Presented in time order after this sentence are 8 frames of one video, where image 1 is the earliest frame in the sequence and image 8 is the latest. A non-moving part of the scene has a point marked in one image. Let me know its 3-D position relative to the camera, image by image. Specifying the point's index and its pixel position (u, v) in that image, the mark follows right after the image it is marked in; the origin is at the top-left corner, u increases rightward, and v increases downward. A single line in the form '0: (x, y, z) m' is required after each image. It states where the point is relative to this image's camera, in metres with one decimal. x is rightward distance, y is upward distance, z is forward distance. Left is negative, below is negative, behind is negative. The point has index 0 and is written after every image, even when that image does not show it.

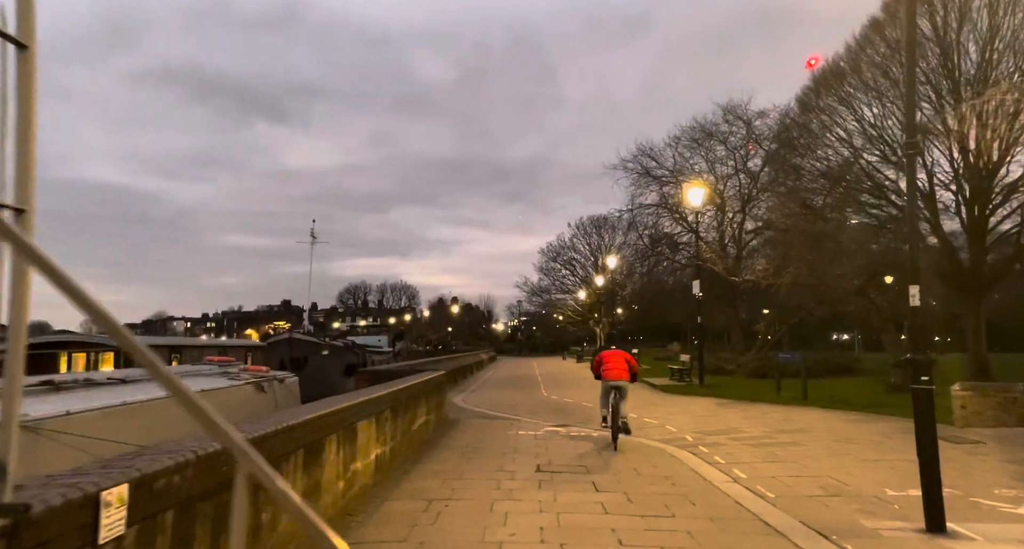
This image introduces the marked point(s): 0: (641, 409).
0: (+3.2, -3.4, +17.2) m
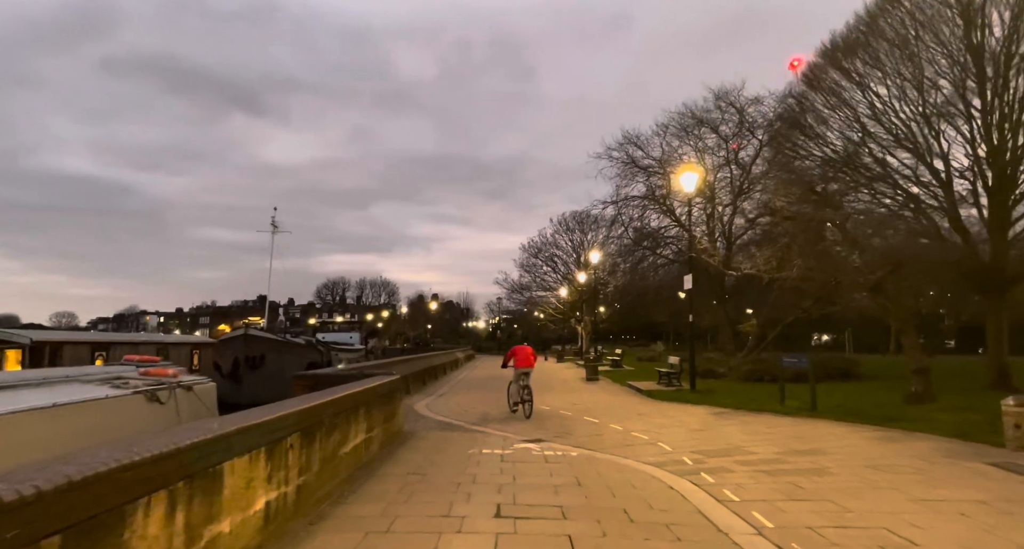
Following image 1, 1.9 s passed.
0: (+2.5, -3.2, +15.0) m
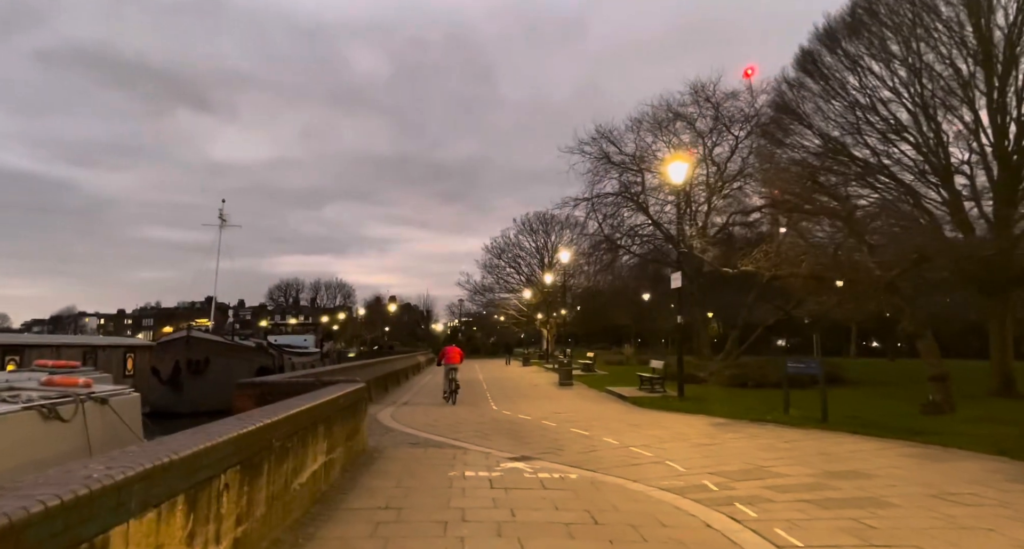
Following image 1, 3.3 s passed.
0: (+2.1, -3.1, +13.4) m
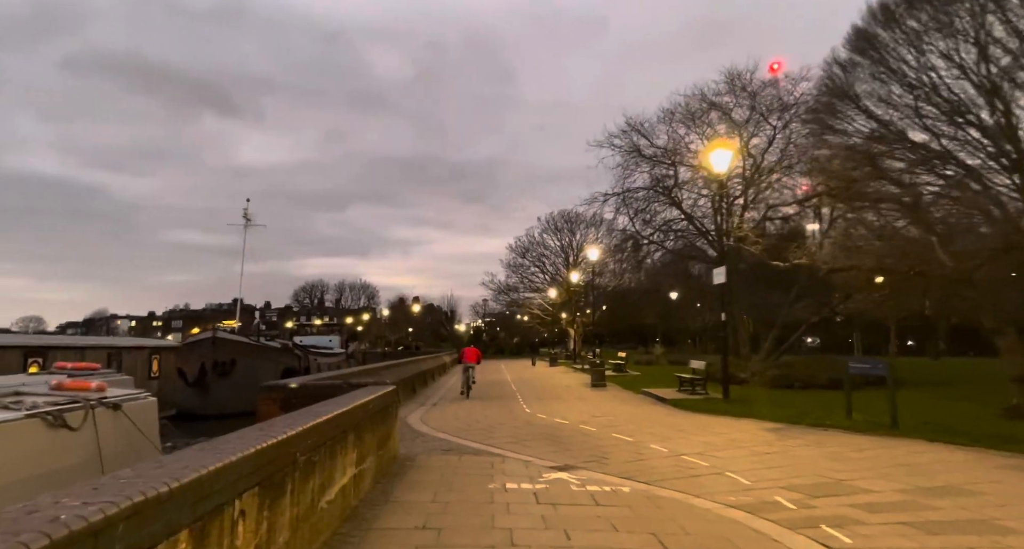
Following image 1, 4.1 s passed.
0: (+2.8, -3.0, +12.4) m
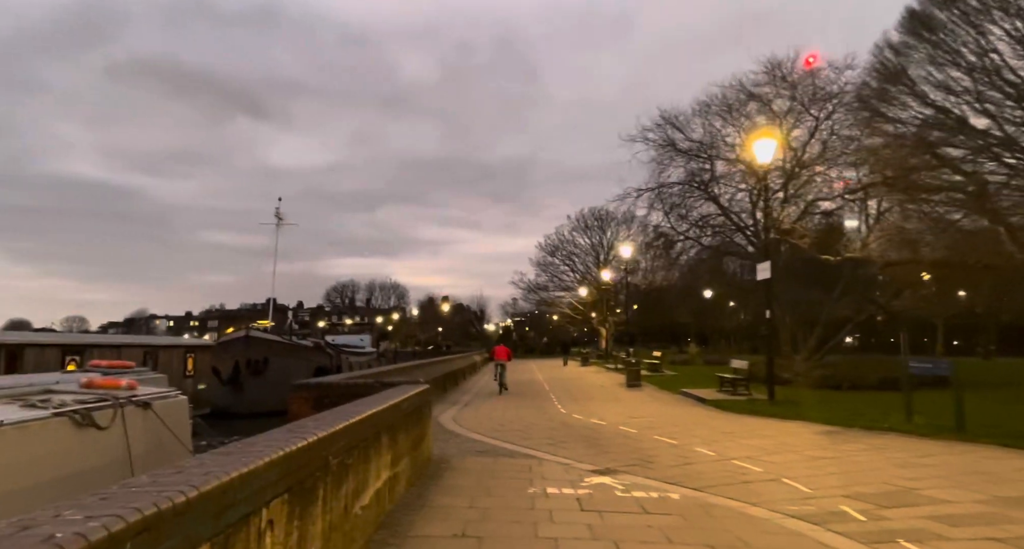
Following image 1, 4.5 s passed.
0: (+3.5, -2.9, +11.8) m
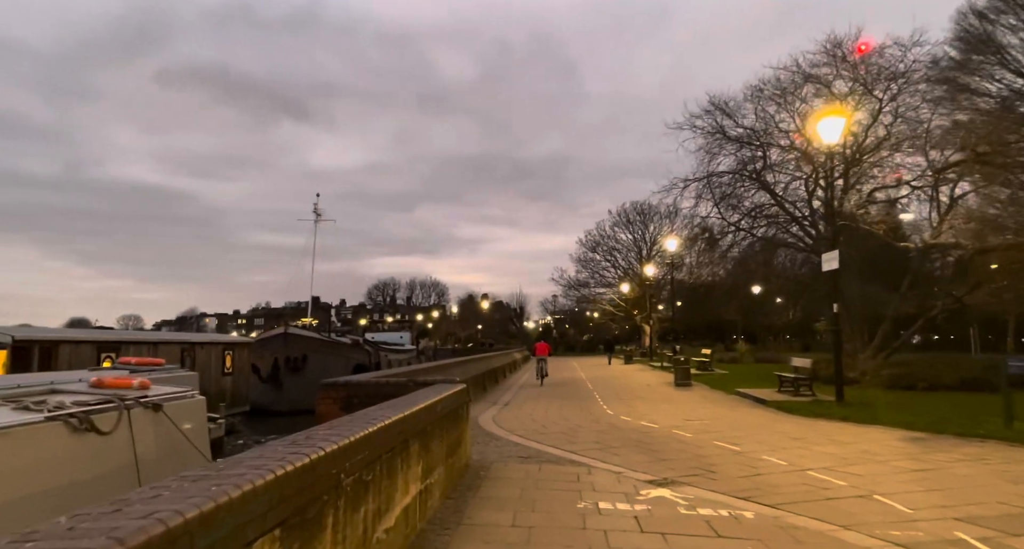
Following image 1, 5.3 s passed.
0: (+4.2, -2.7, +10.6) m
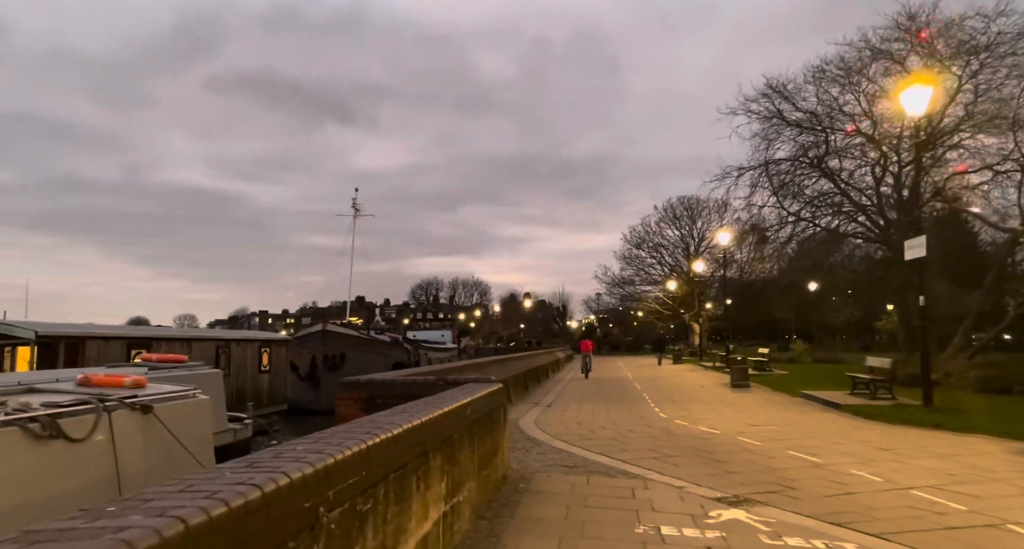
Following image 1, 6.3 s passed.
0: (+4.8, -2.5, +9.1) m
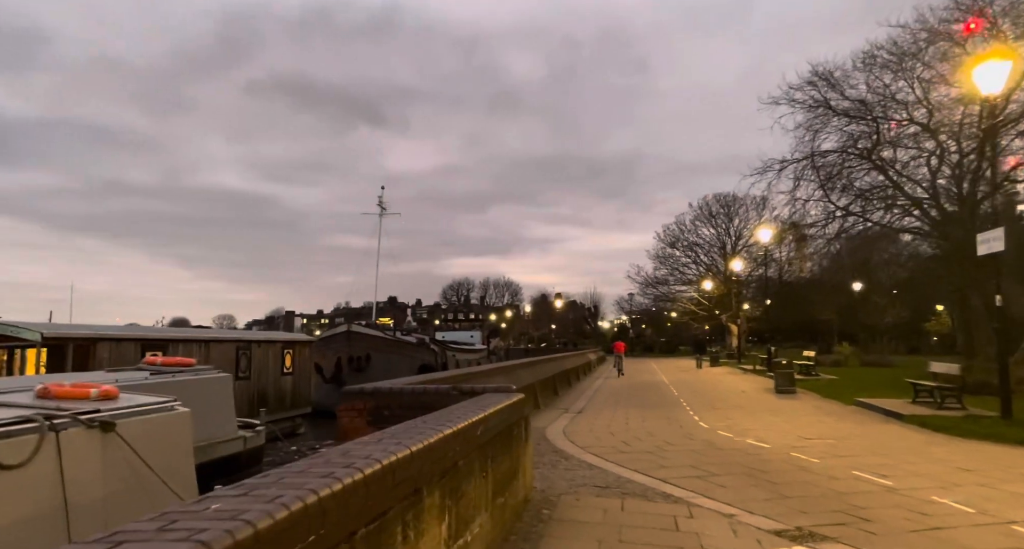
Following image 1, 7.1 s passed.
0: (+5.1, -2.4, +7.8) m
